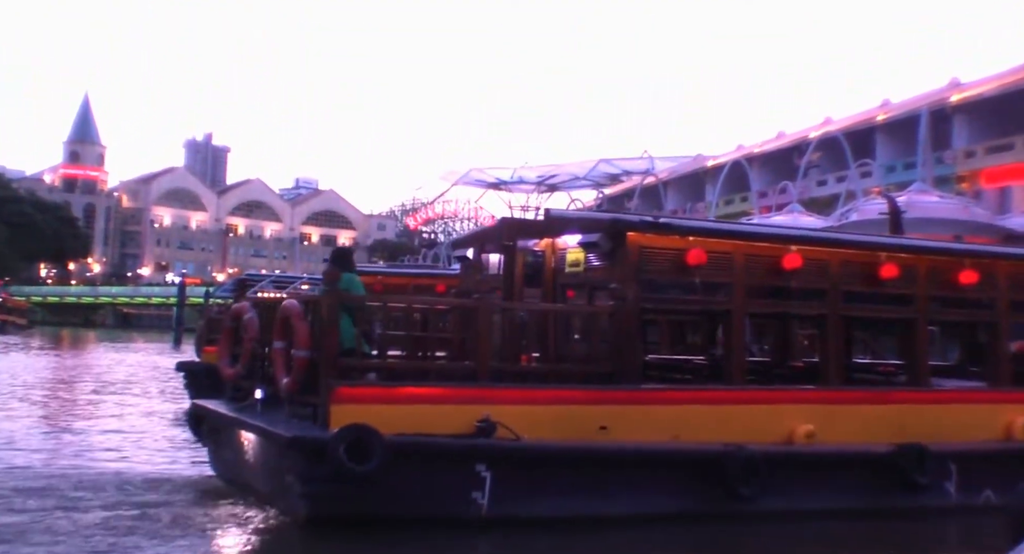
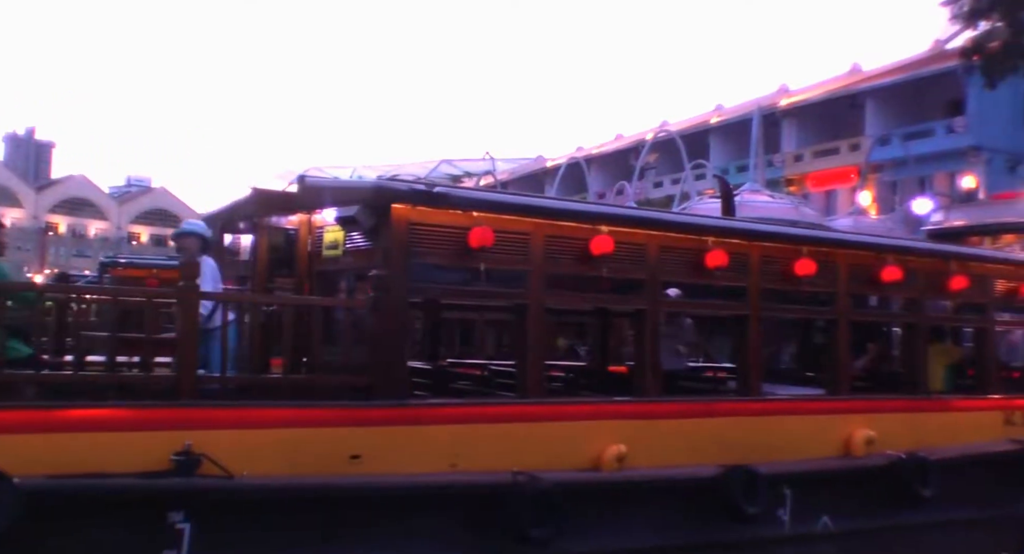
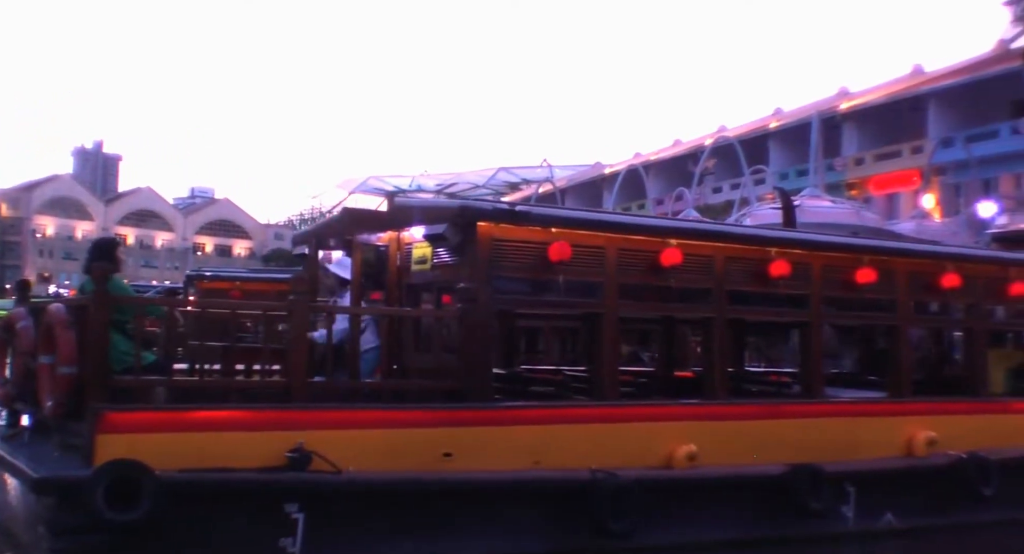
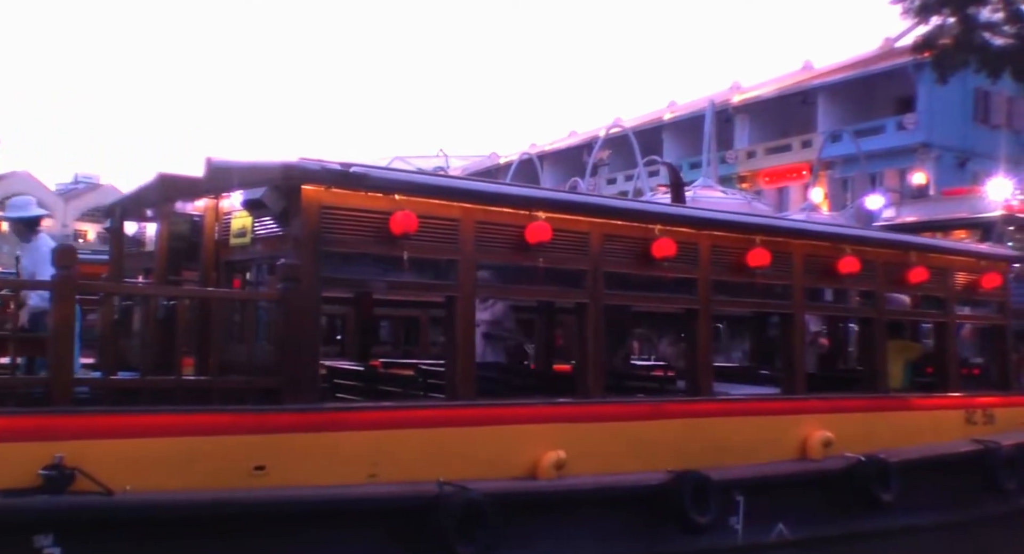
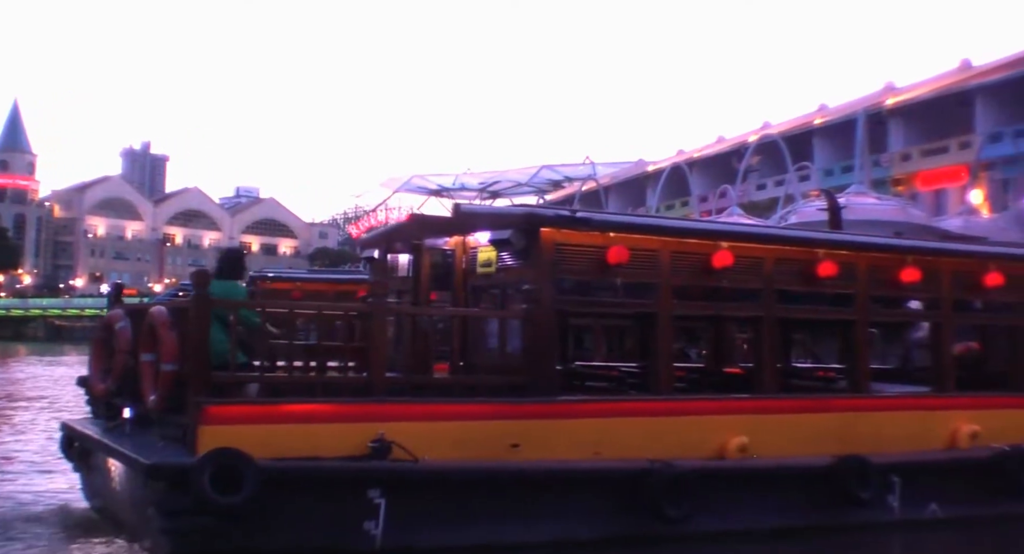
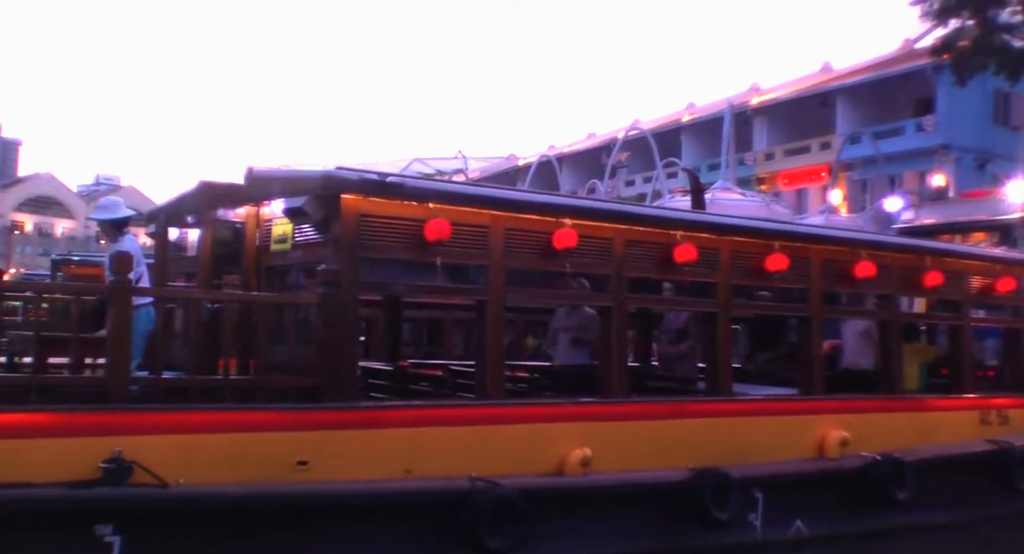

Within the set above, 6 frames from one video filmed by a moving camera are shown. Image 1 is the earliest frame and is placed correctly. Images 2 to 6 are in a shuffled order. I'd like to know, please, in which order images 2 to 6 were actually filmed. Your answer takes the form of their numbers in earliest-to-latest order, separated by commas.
5, 3, 2, 6, 4
